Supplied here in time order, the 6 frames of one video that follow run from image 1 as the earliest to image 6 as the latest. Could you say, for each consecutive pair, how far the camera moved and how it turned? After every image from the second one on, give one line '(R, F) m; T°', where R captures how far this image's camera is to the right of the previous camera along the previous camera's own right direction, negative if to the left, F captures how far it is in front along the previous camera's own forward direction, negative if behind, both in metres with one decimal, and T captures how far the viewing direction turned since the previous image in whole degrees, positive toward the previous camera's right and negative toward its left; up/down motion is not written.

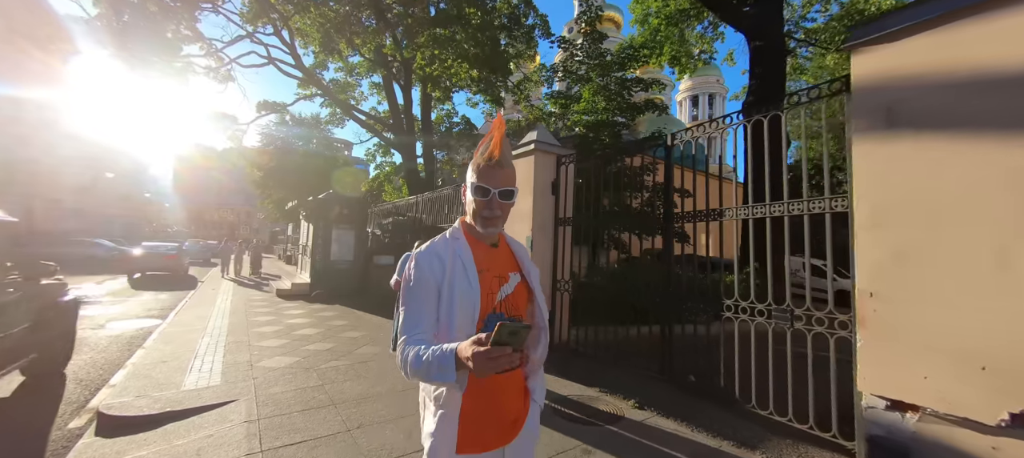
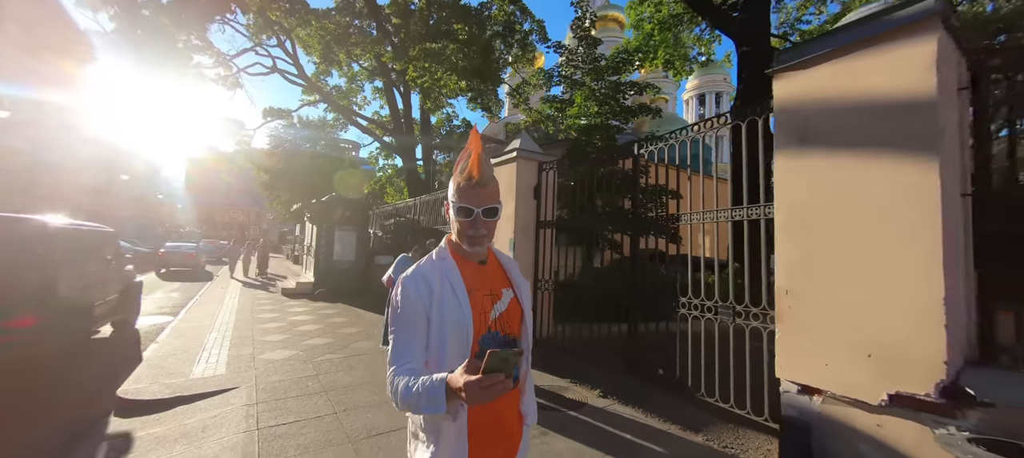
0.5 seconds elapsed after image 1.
(+0.4, -0.3) m; -1°
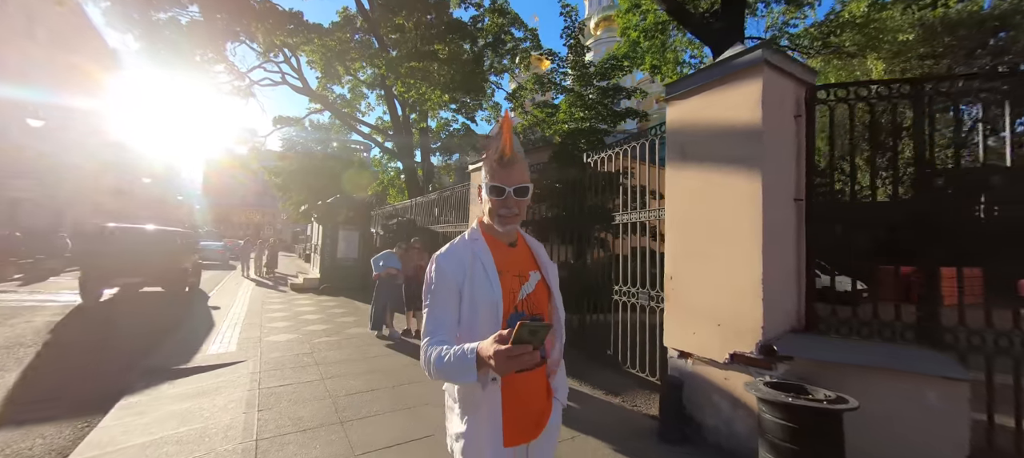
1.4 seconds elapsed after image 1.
(+0.6, -0.7) m; -2°
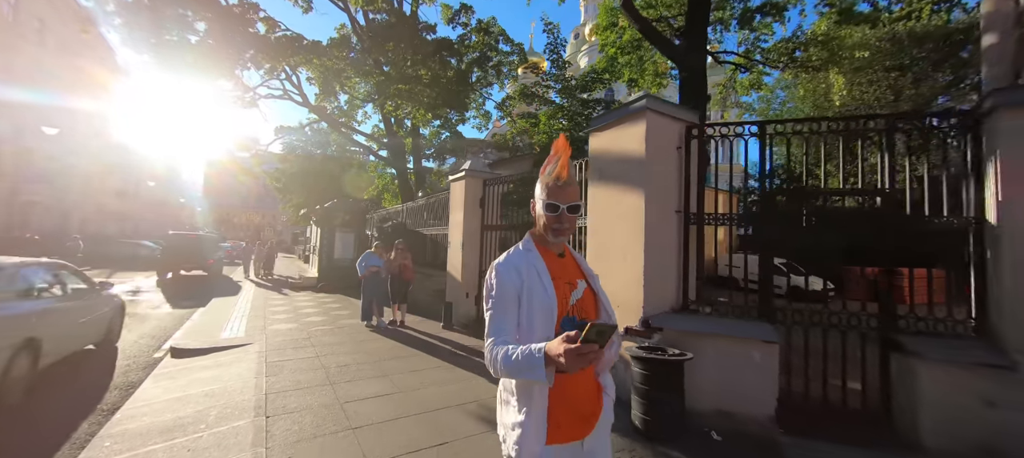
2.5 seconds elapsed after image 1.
(+0.5, -0.9) m; 0°
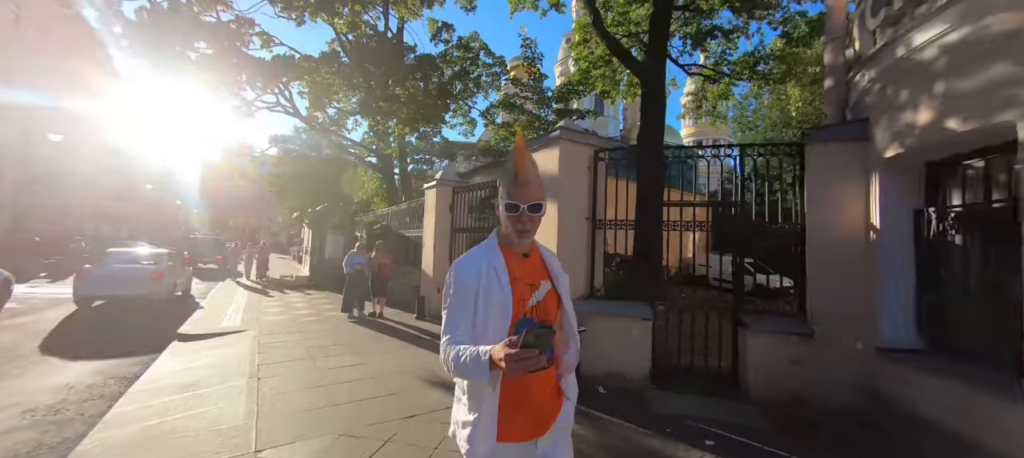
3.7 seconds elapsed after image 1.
(+0.7, -1.0) m; 0°
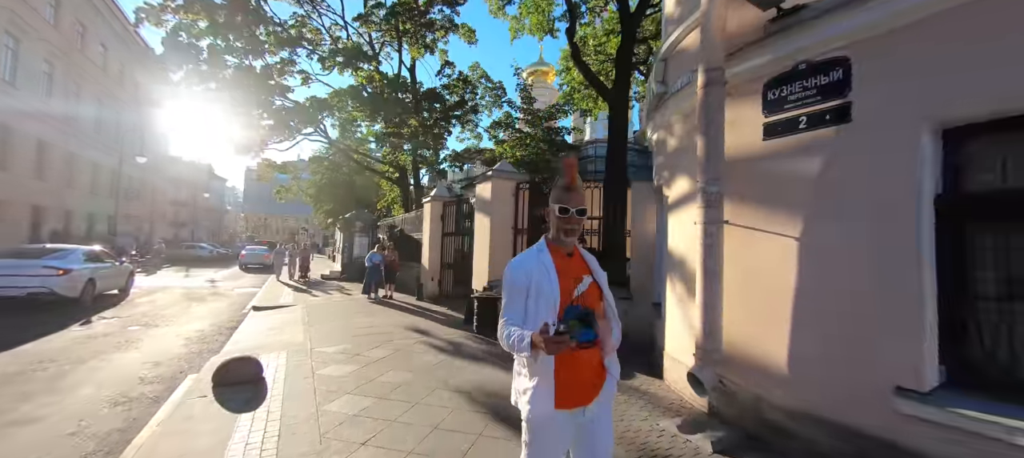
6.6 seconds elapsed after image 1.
(+1.5, -2.6) m; -4°
